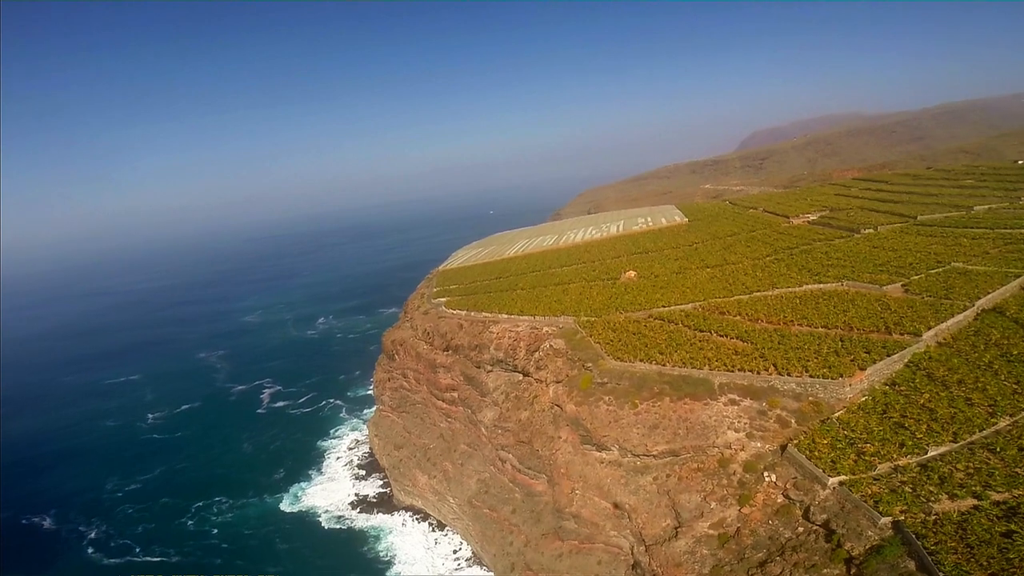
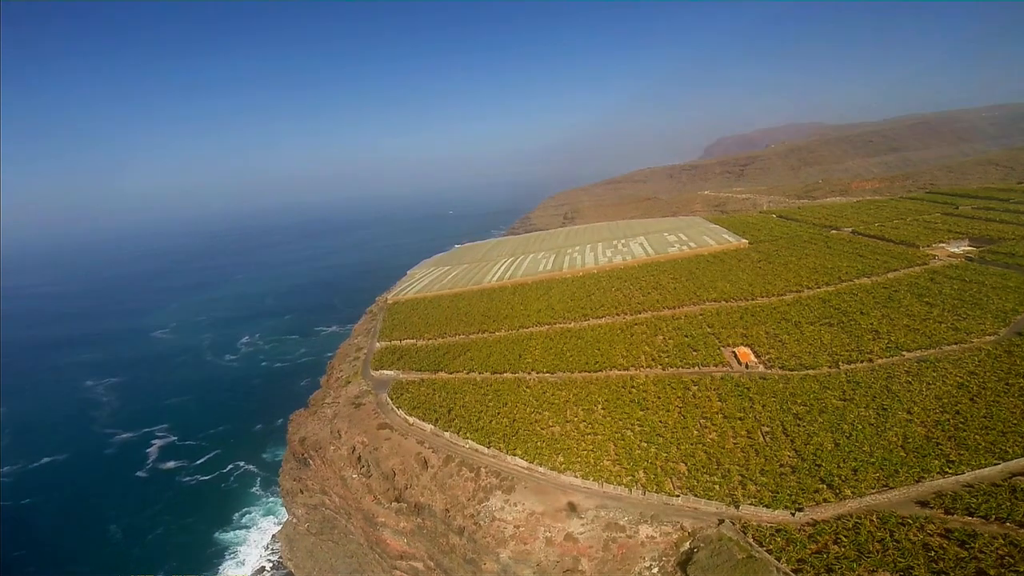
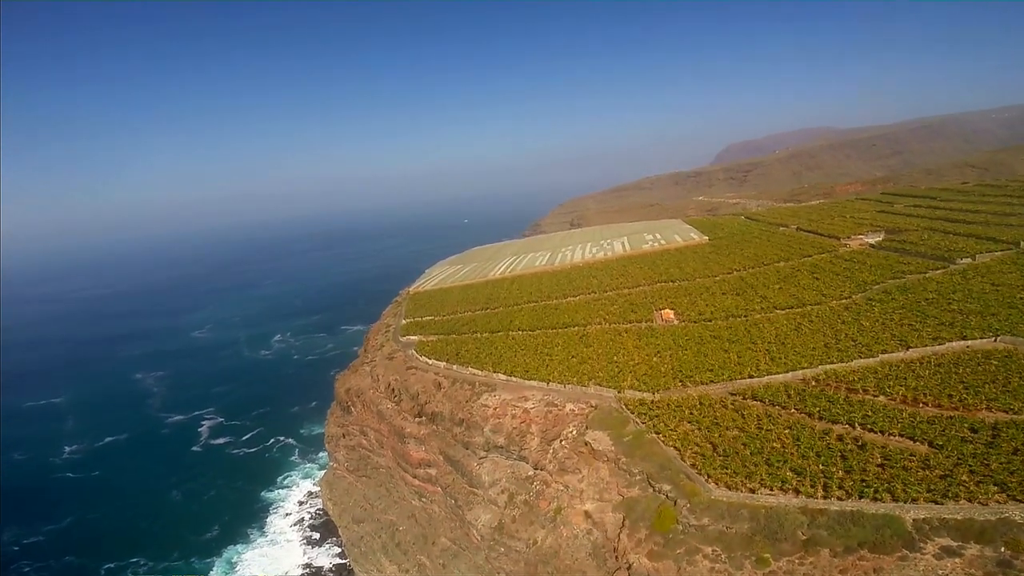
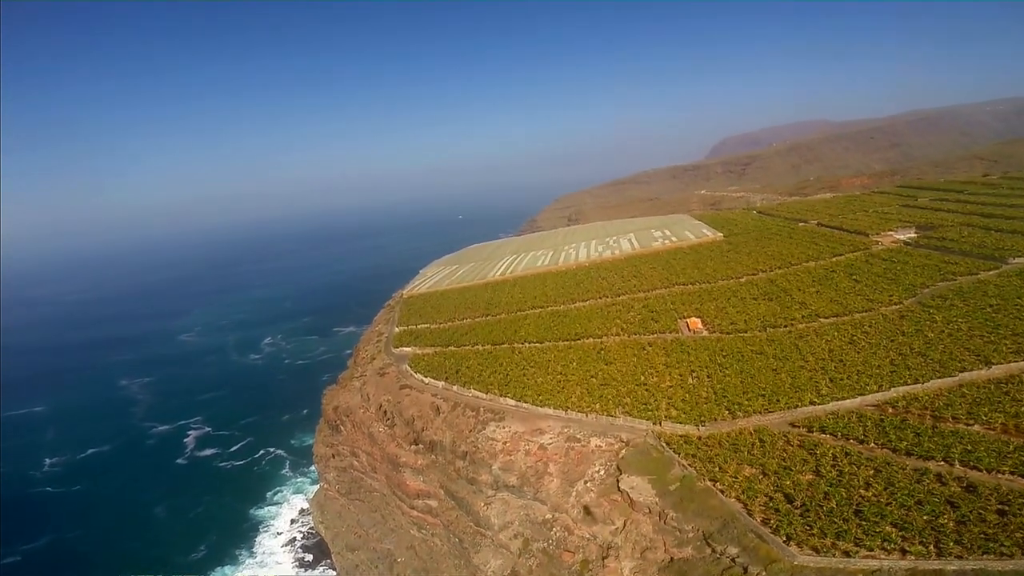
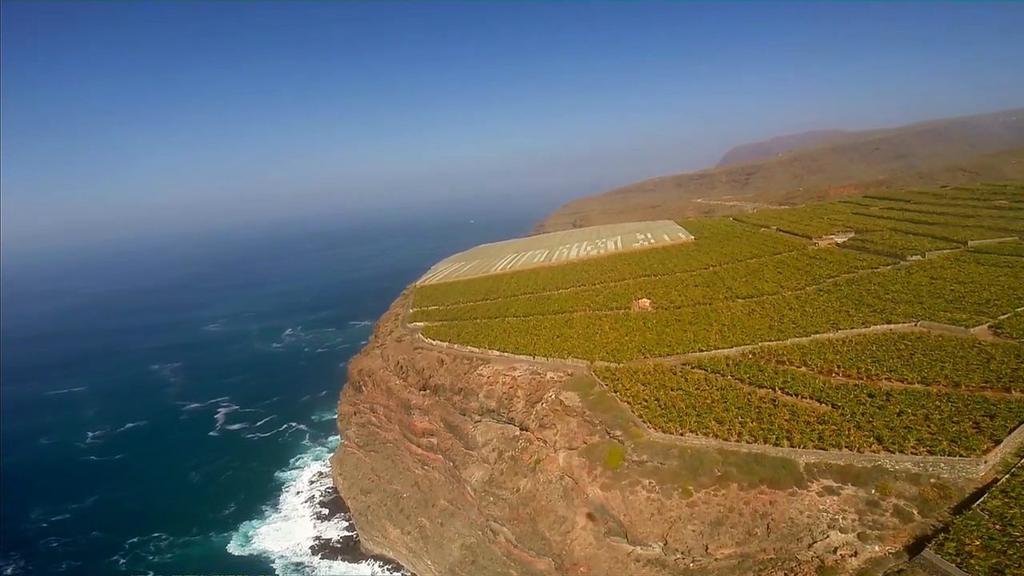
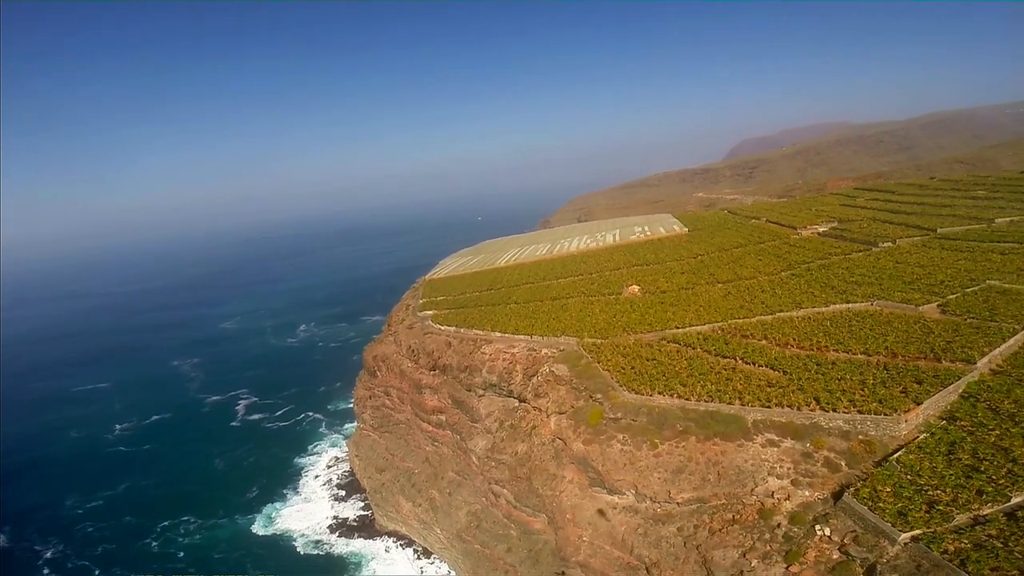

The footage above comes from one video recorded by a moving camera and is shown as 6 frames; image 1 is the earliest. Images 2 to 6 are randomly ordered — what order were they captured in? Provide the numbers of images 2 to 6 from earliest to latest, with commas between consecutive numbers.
6, 5, 3, 4, 2
